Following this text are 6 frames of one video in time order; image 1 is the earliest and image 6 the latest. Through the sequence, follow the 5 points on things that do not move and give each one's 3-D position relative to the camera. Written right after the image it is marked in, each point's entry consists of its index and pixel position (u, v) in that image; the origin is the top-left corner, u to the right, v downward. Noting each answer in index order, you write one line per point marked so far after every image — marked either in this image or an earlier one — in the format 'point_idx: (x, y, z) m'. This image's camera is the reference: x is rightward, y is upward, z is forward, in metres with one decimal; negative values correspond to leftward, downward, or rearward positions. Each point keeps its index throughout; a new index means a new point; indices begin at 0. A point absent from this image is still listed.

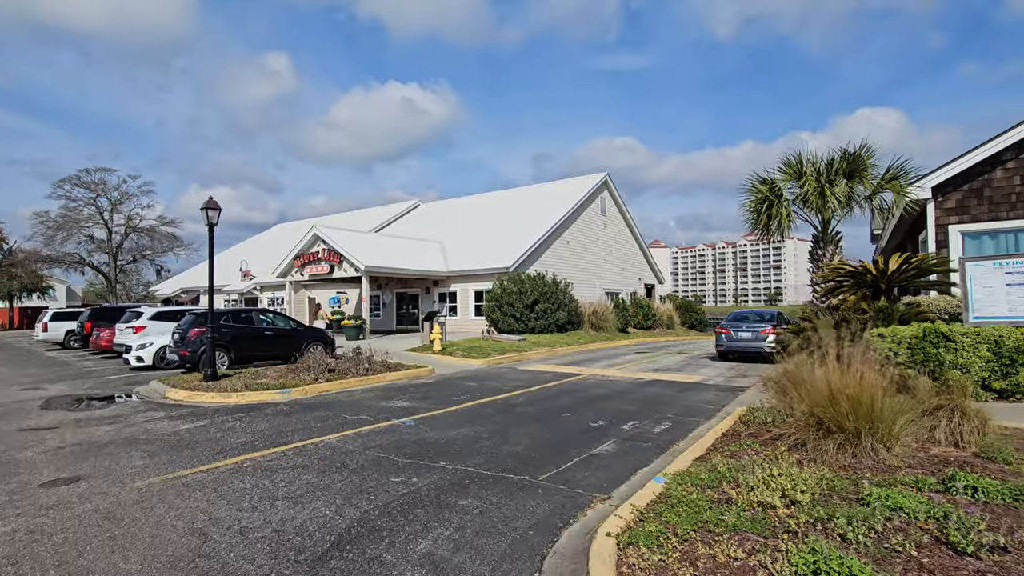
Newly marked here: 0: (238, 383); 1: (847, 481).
0: (-5.6, -2.0, +10.7) m
1: (+2.6, -1.5, +4.0) m
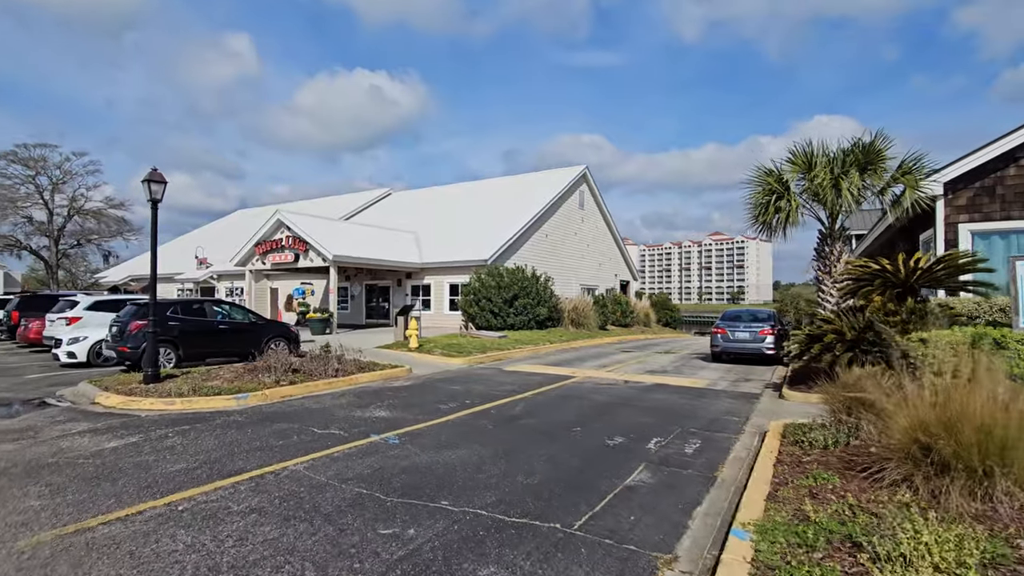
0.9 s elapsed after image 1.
0: (-5.8, -1.7, +9.2) m
1: (+2.9, -1.5, +3.0) m
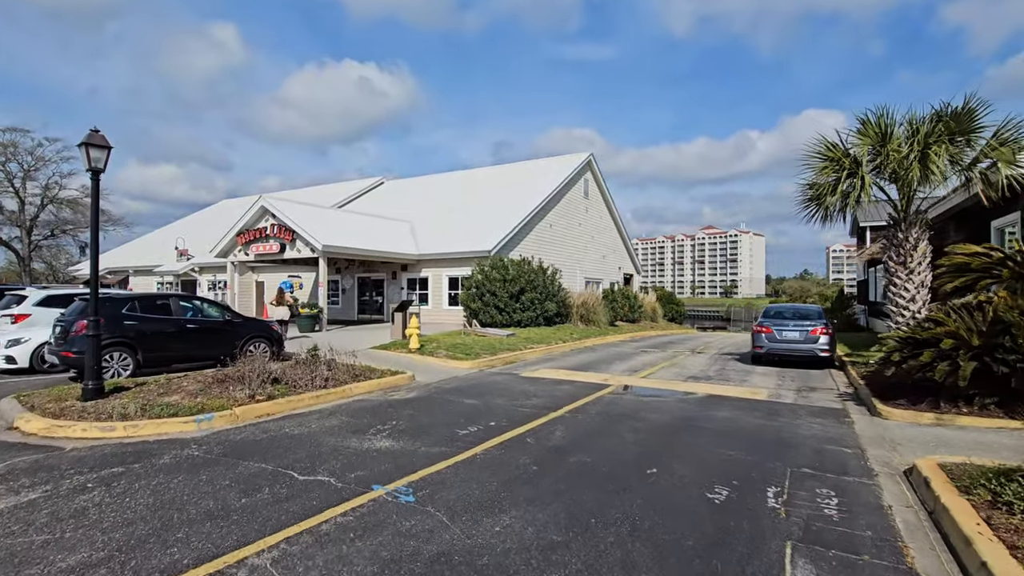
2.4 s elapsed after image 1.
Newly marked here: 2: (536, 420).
0: (-5.3, -1.6, +7.2) m
1: (+3.4, -1.5, +1.3) m
2: (+0.3, -1.8, +7.1) m
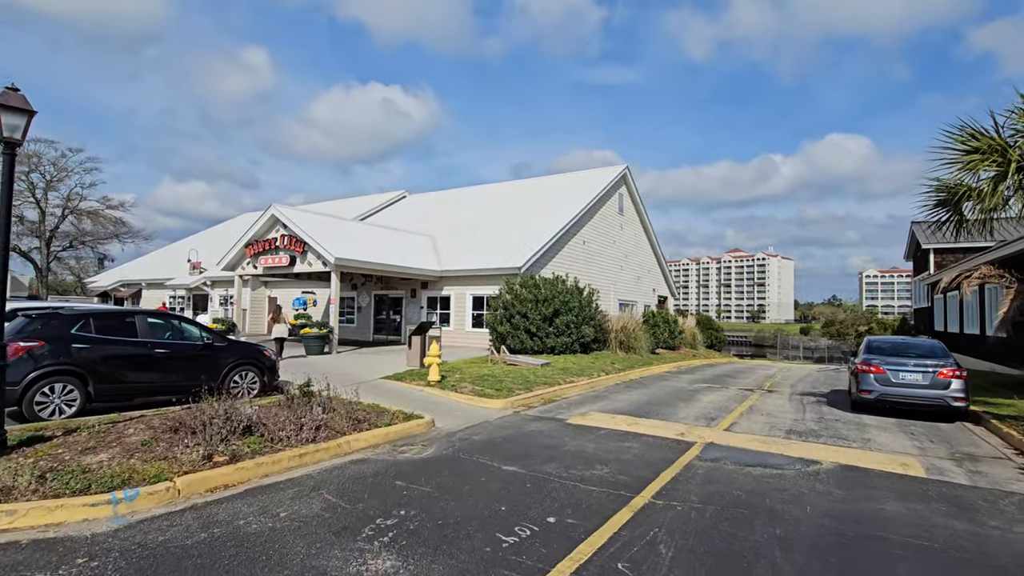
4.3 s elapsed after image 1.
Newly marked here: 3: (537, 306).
0: (-4.7, -1.8, +5.0) m
1: (+3.8, -1.5, -1.3) m
2: (+0.9, -2.0, +4.7) m
3: (+0.9, -0.7, +18.3) m
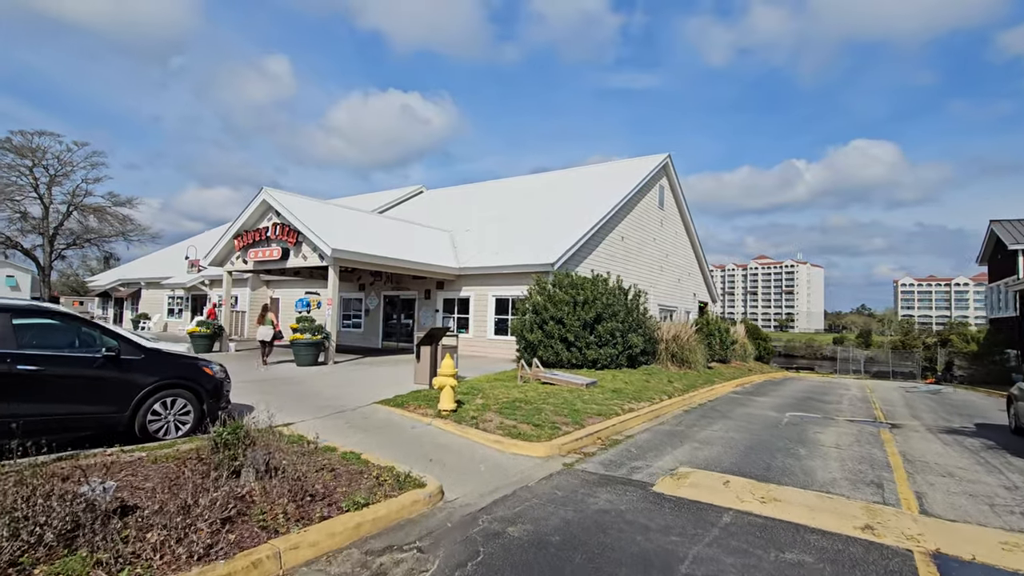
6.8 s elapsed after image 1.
0: (-4.2, -1.5, +1.9) m
1: (+4.1, -1.3, -4.7) m
2: (+1.4, -1.9, +1.4) m
3: (+1.8, -0.6, +15.0) m
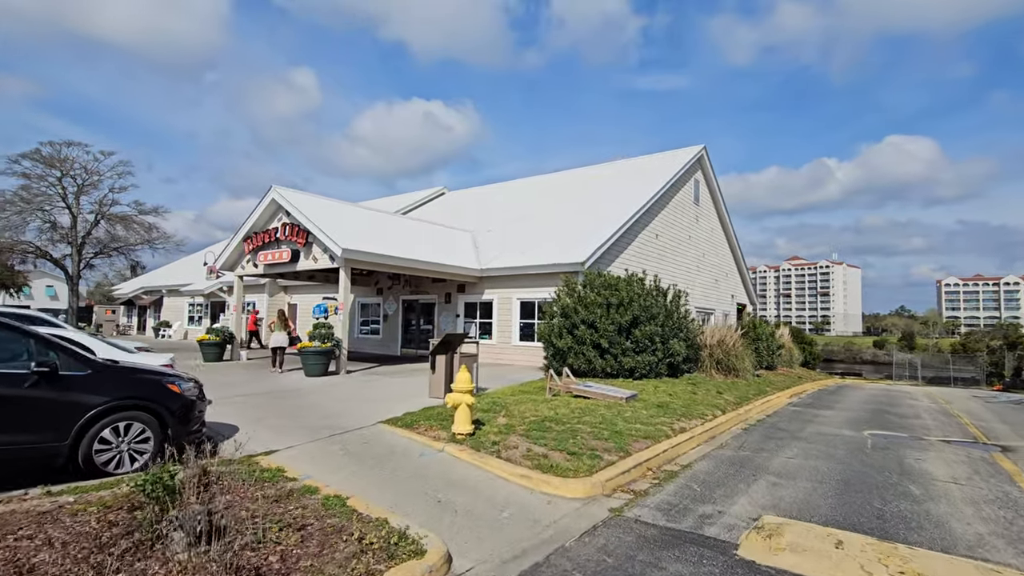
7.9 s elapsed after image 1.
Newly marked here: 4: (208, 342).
0: (-4.1, -1.5, +0.7) m
1: (+3.8, -1.1, -6.3) m
2: (+1.4, -1.7, -0.1) m
3: (+2.5, -0.7, +13.5) m
4: (-10.5, -1.9, +17.9) m
